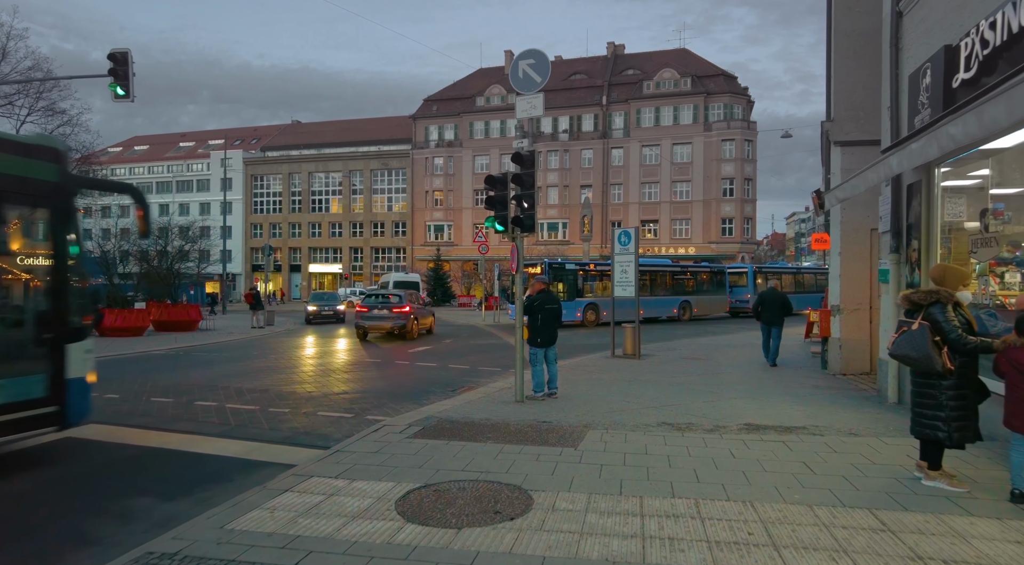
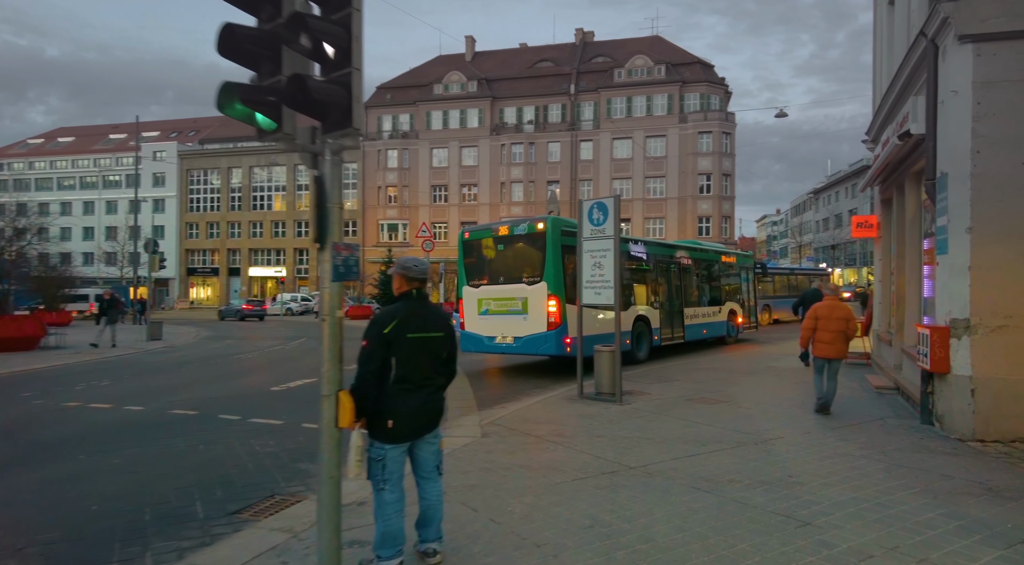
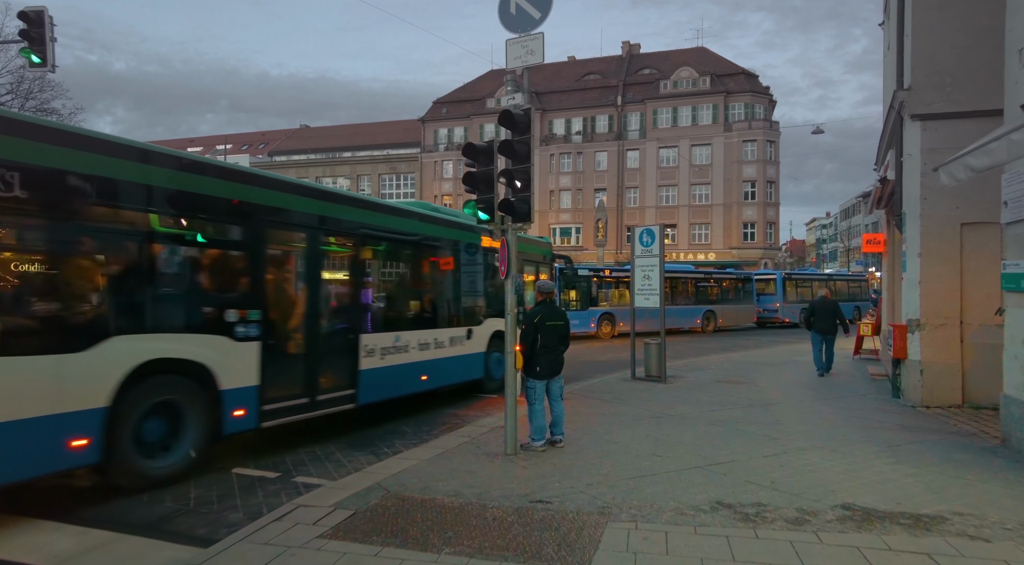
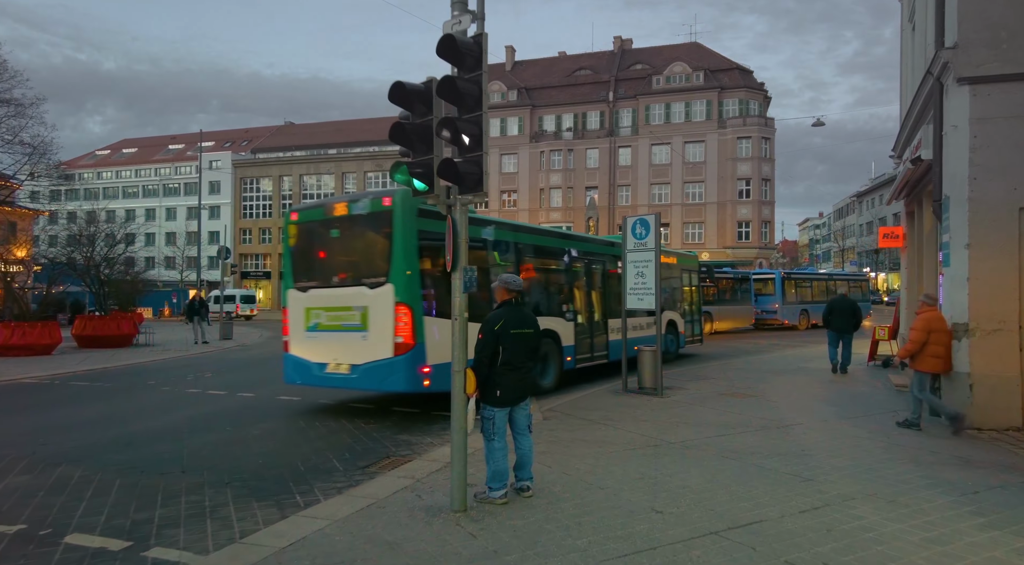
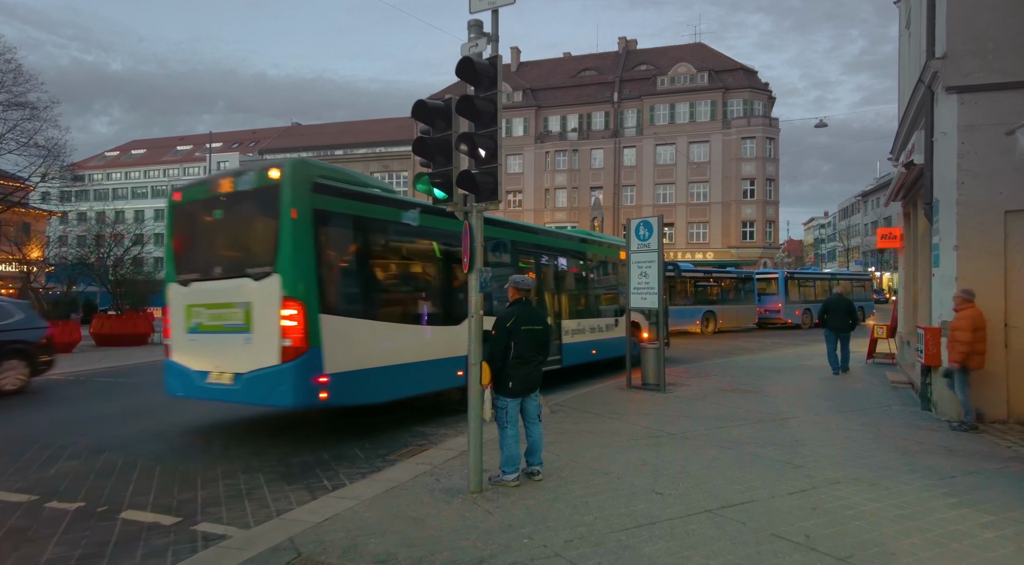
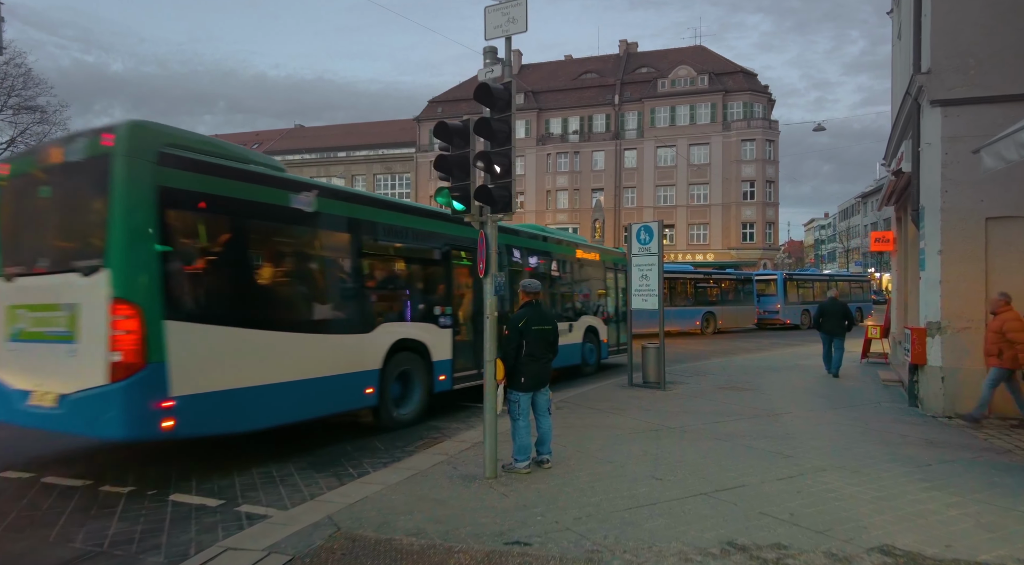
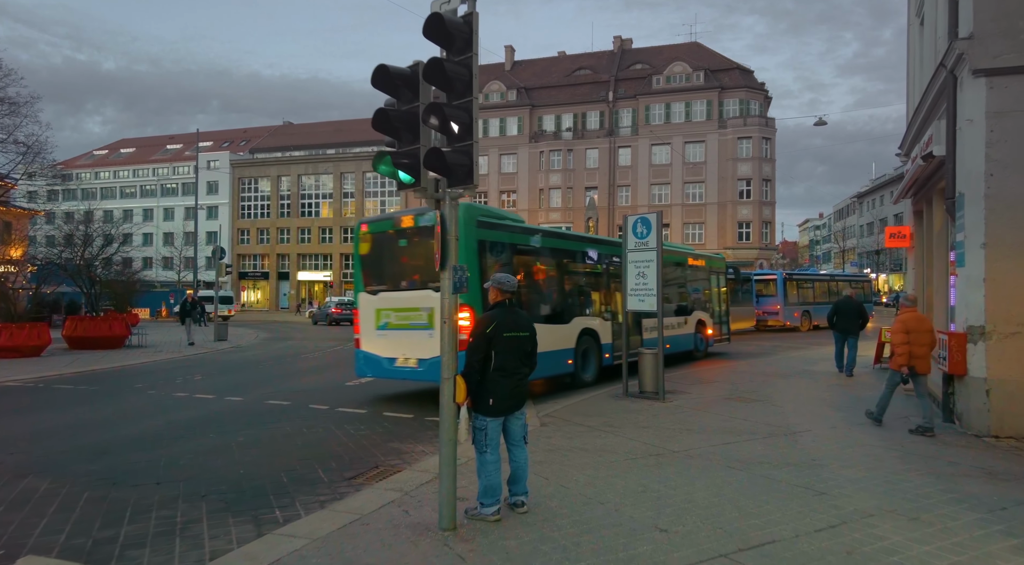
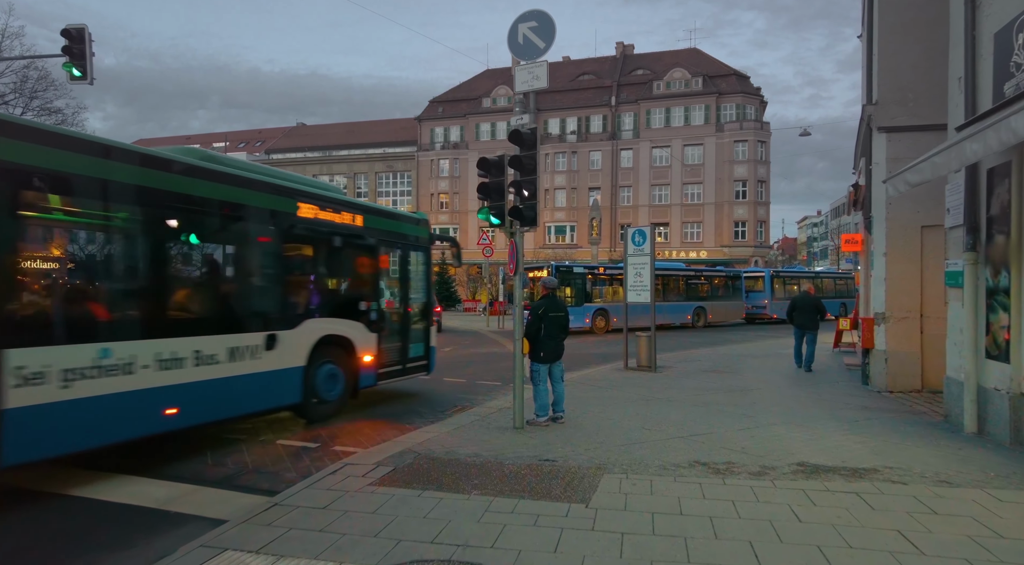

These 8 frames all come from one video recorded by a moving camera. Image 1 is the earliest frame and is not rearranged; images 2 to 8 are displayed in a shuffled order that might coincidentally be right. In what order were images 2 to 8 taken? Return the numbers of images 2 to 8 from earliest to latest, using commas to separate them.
8, 3, 6, 5, 4, 7, 2
